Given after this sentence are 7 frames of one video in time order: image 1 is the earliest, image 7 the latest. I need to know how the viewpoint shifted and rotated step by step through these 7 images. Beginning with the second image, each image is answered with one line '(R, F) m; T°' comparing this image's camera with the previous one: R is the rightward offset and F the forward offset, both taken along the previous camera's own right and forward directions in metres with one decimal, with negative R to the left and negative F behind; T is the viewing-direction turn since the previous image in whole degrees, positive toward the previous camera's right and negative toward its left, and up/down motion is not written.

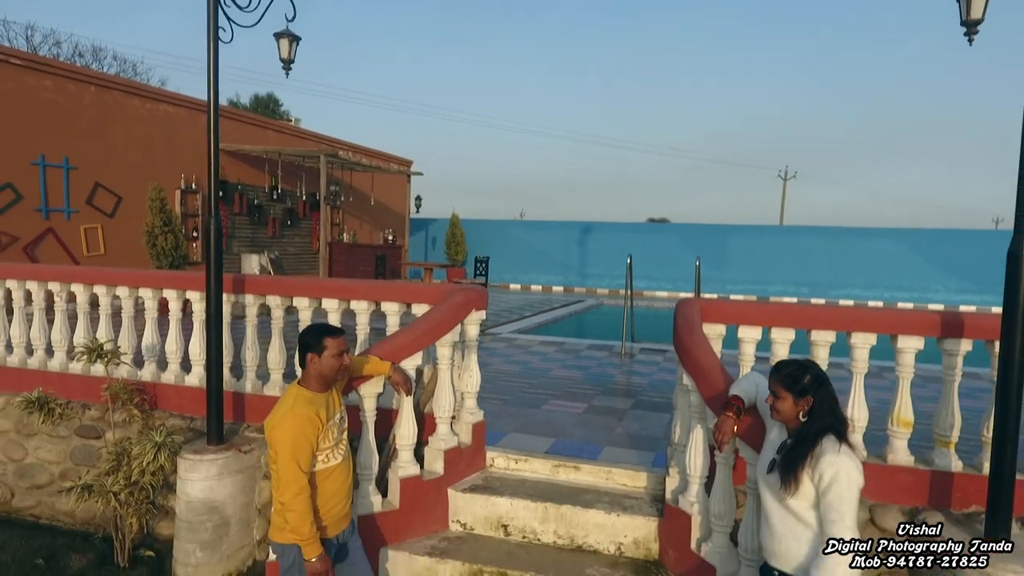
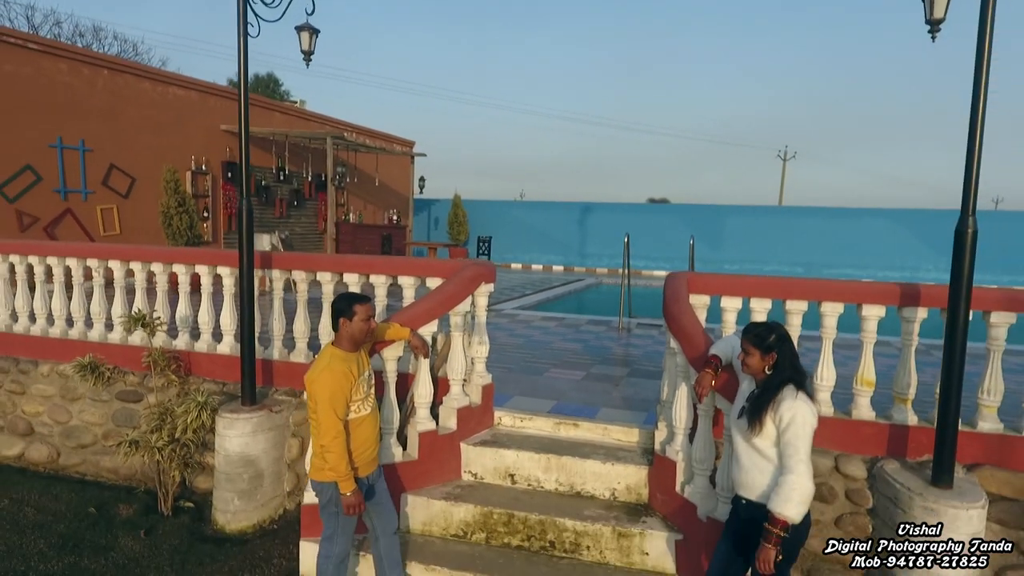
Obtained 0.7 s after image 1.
(0.0, -0.4) m; 0°
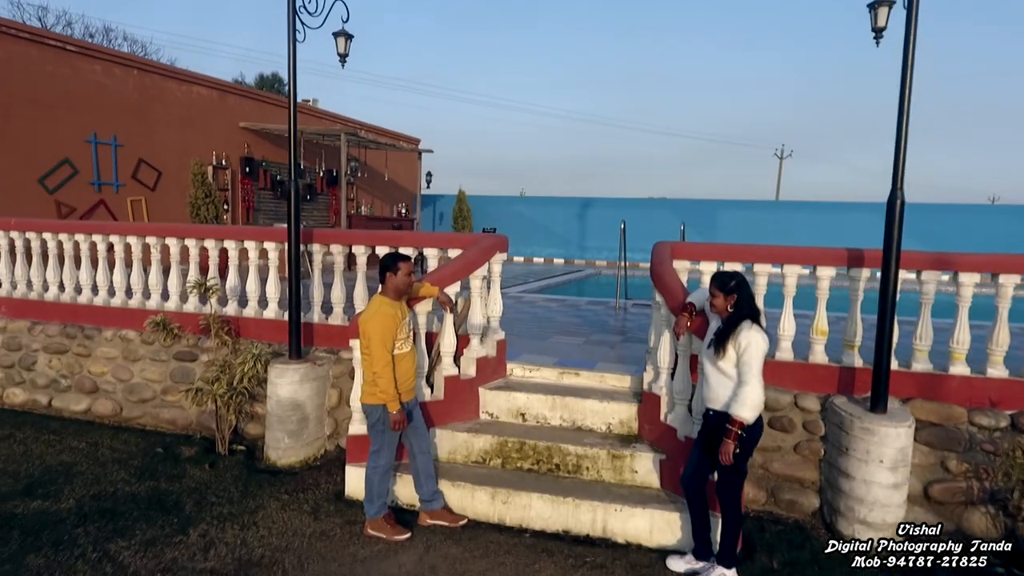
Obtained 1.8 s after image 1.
(-0.1, -0.7) m; 0°
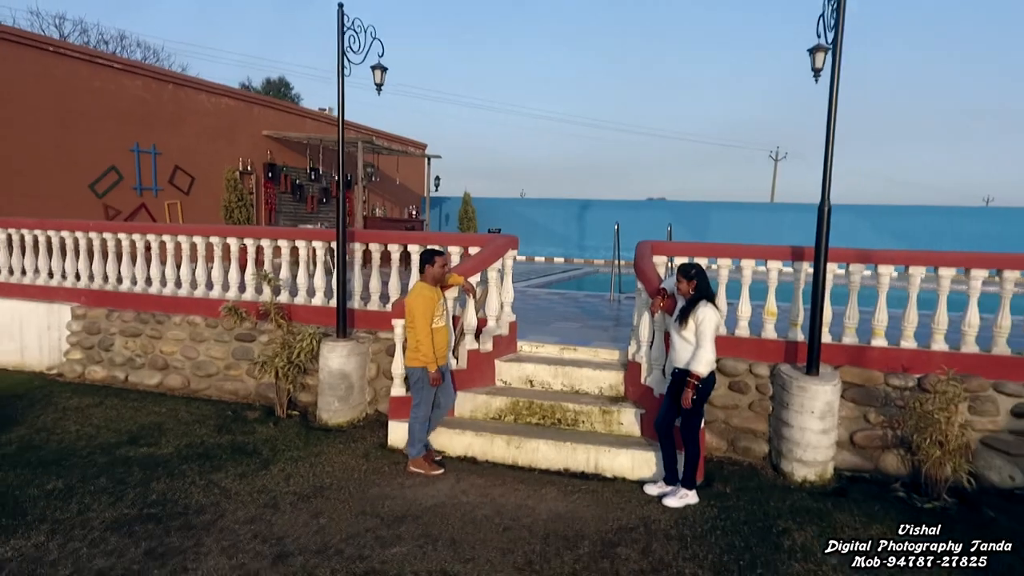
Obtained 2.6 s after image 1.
(-0.1, -1.1) m; 0°
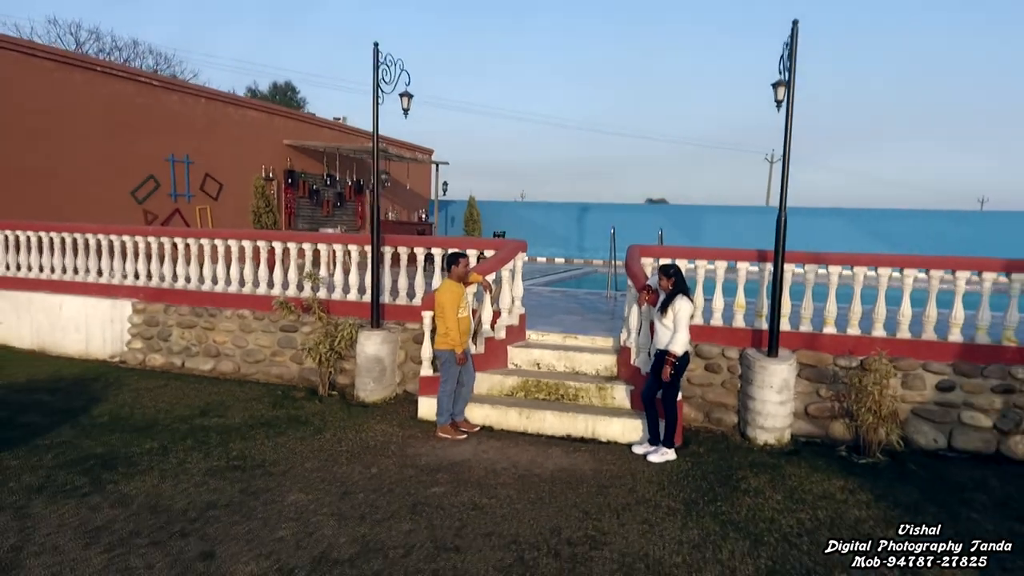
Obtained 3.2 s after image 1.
(-0.1, -1.0) m; 0°
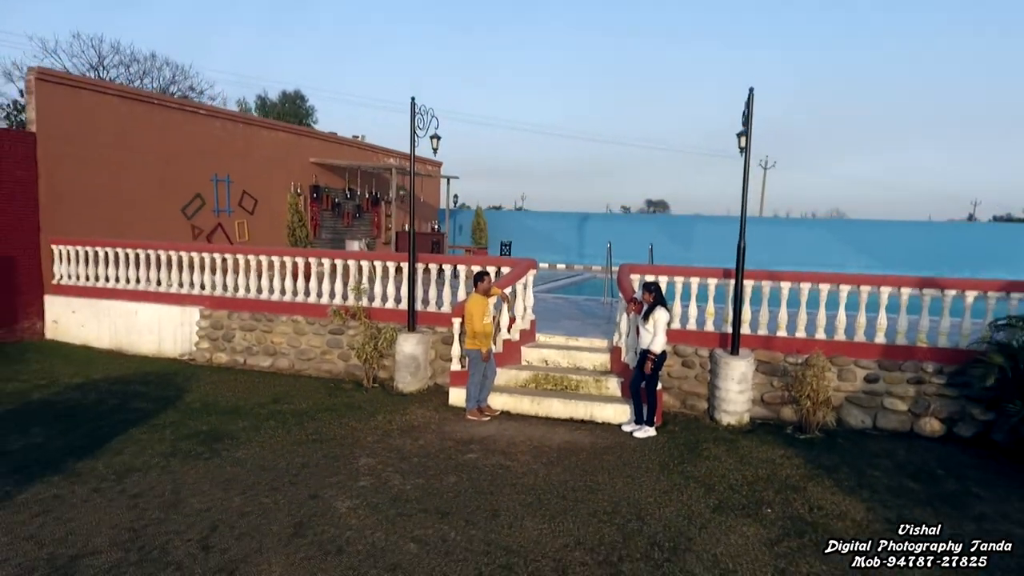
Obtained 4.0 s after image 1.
(-0.2, -1.5) m; 0°
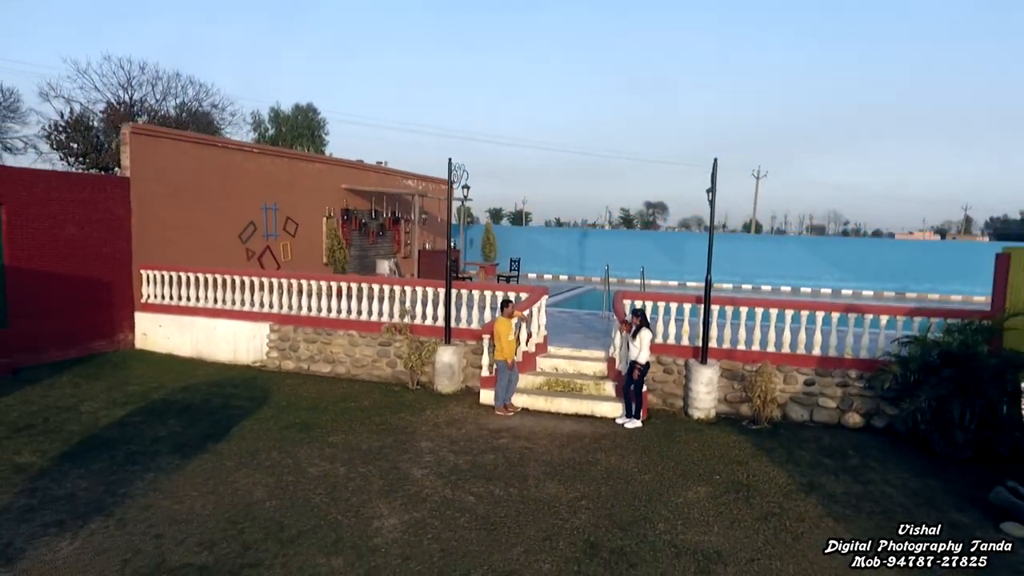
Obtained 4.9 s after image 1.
(-0.3, -2.2) m; 0°
